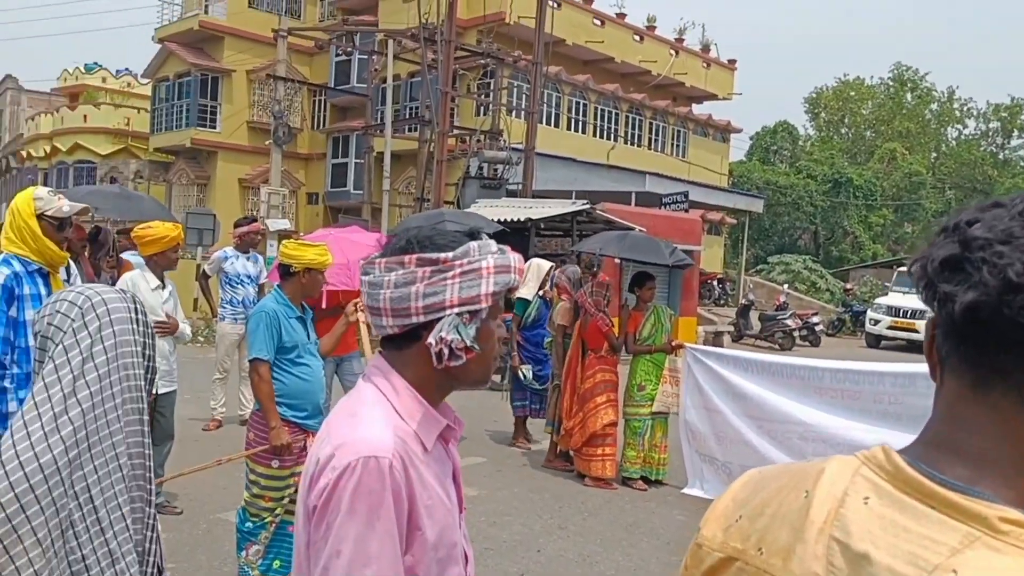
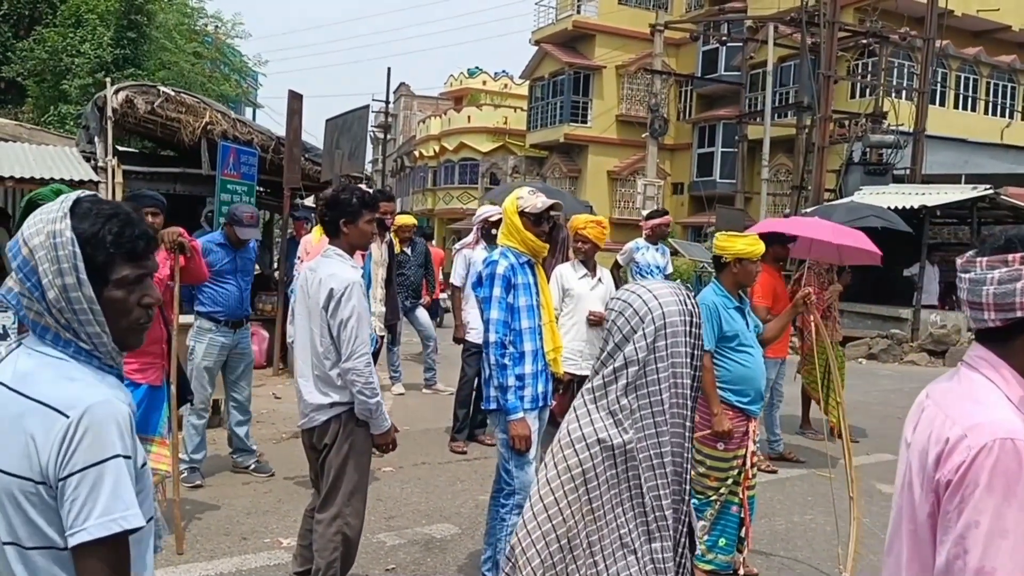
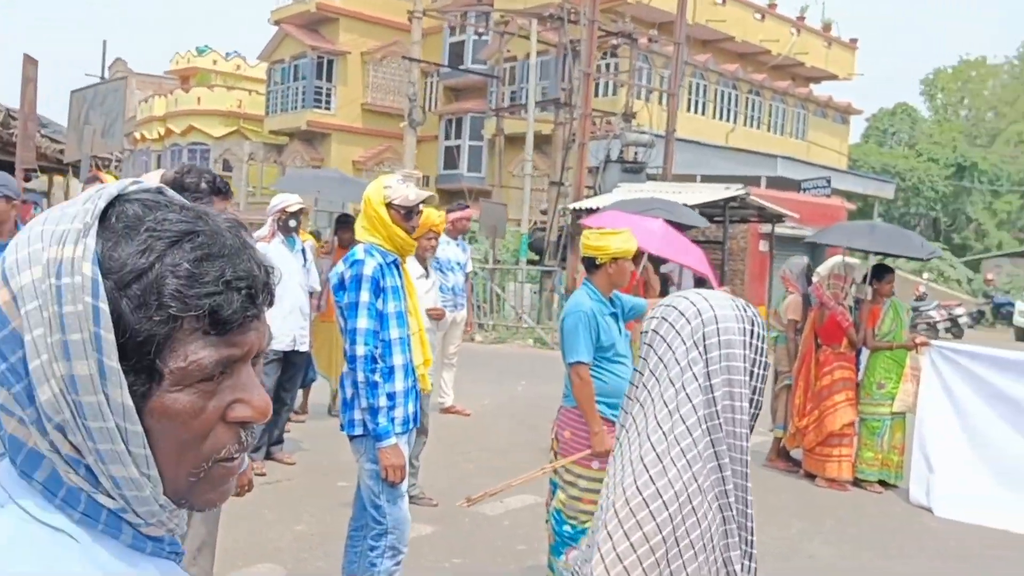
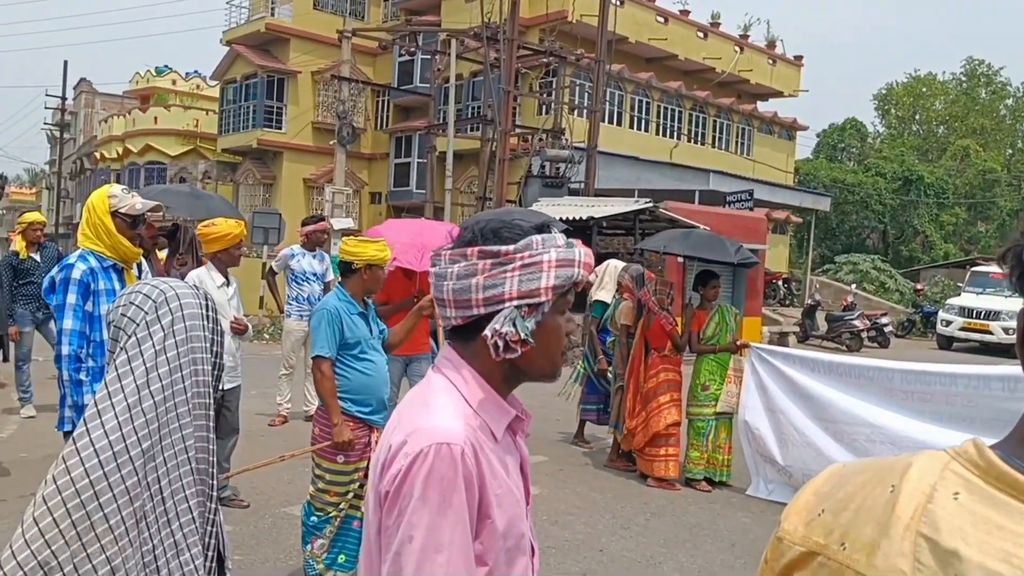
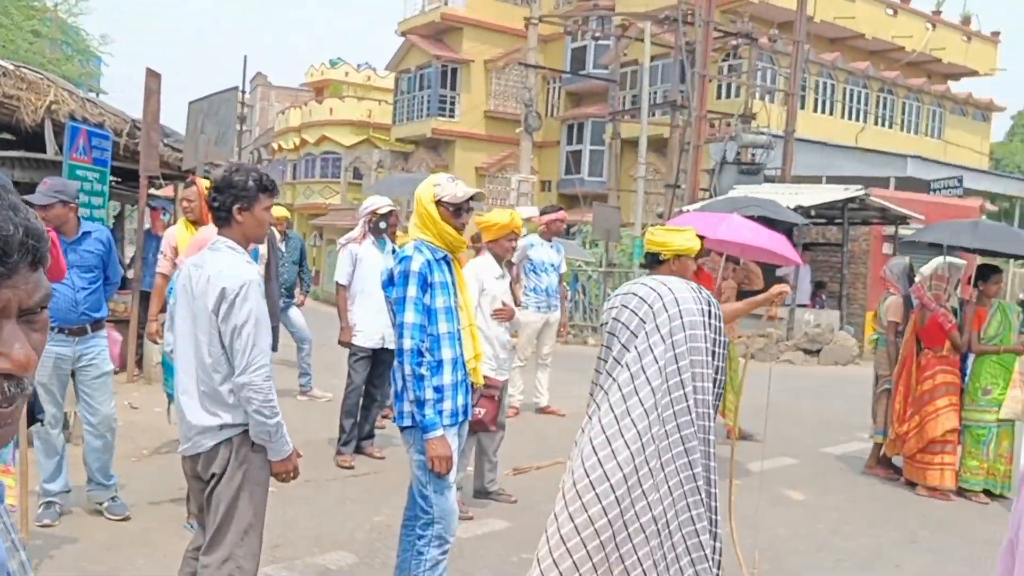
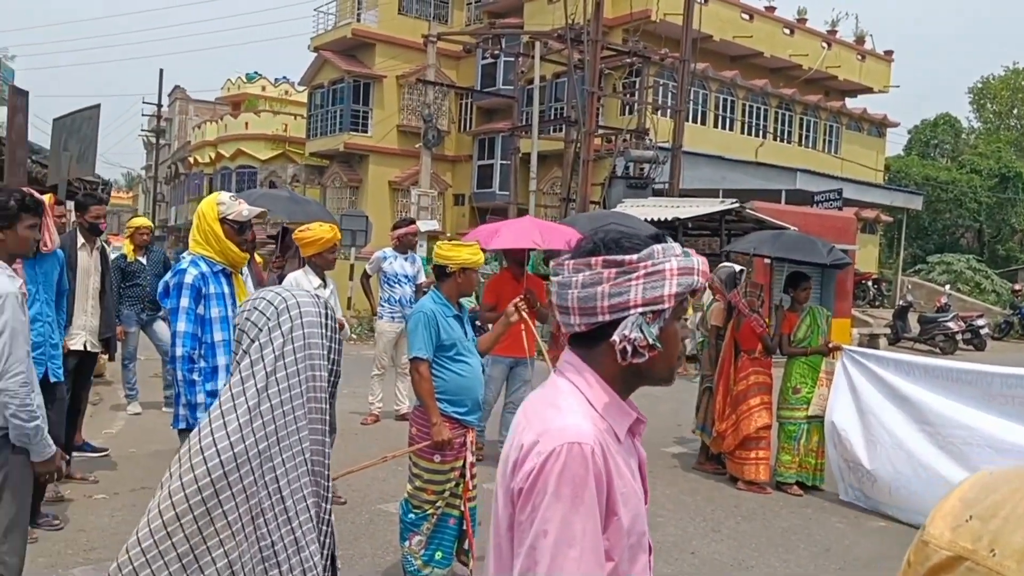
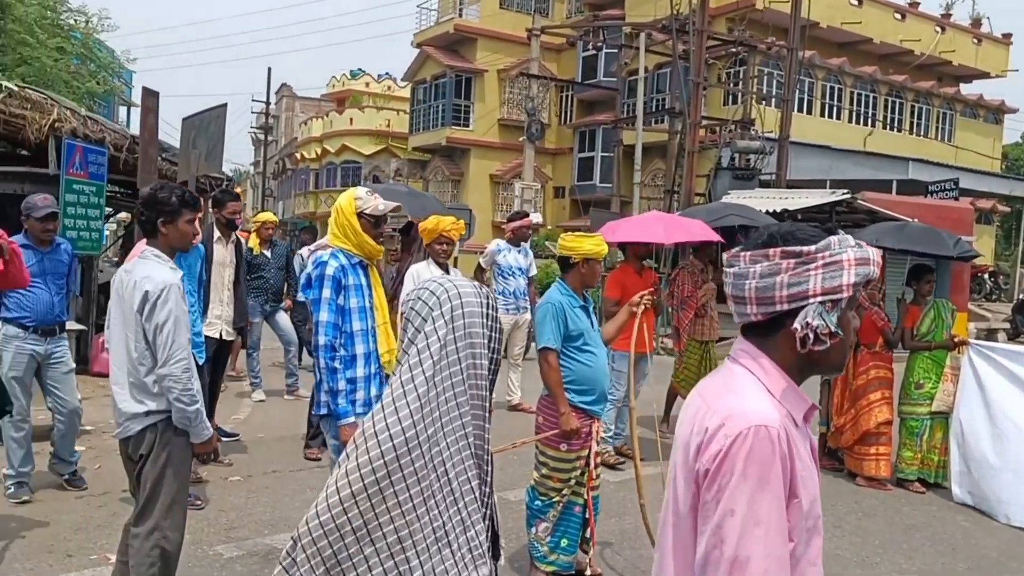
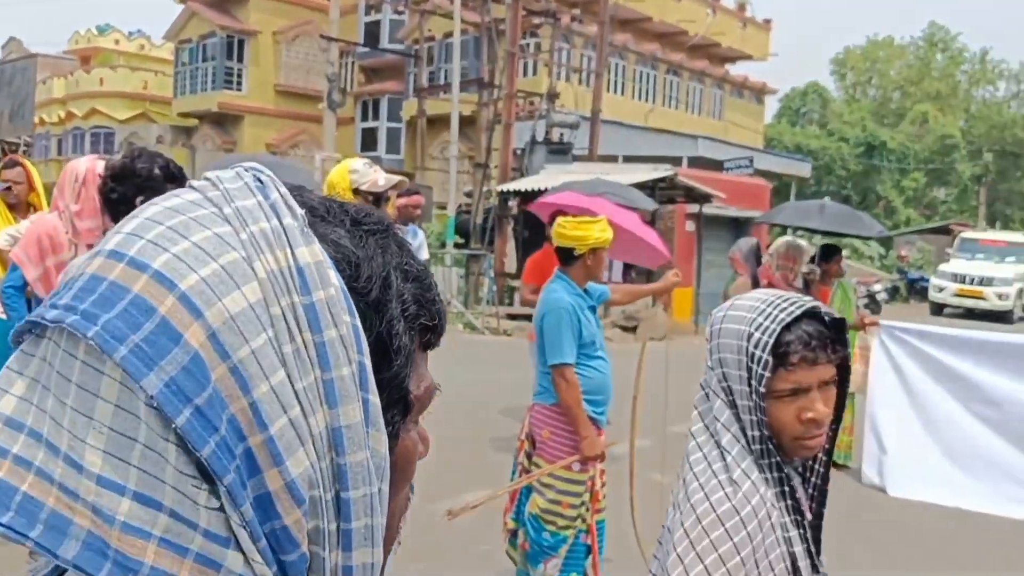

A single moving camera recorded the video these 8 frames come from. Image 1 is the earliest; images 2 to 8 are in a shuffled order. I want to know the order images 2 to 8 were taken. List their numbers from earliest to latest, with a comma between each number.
4, 6, 7, 2, 5, 3, 8
